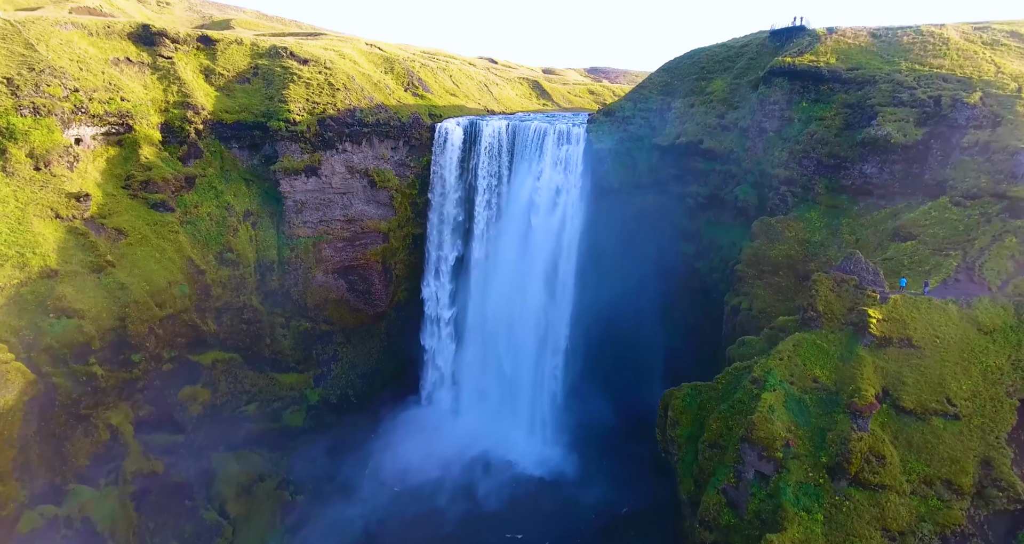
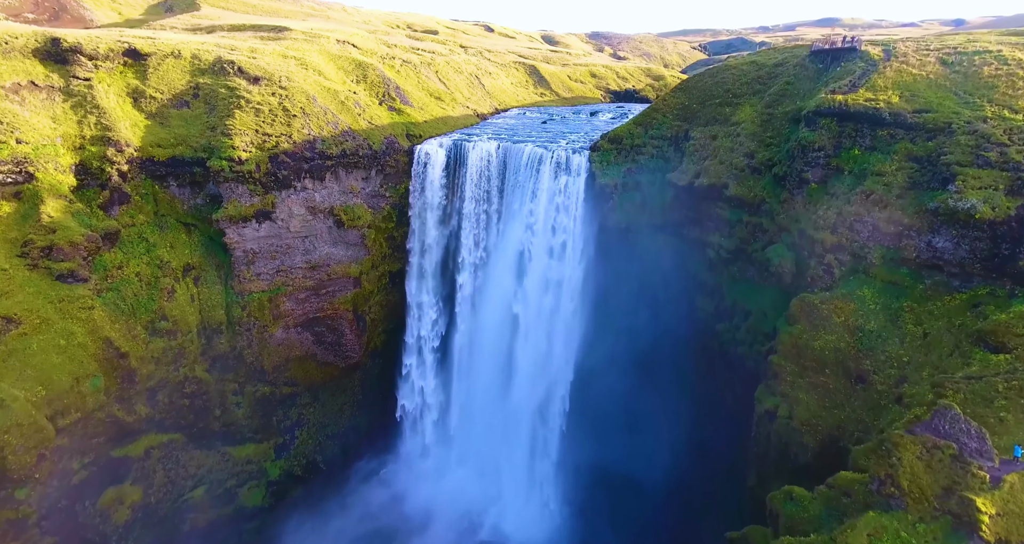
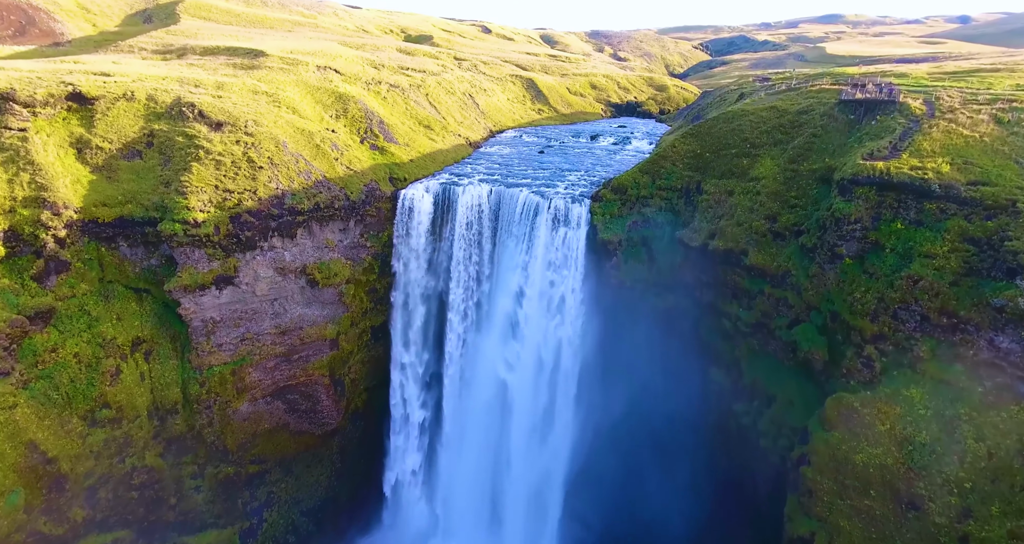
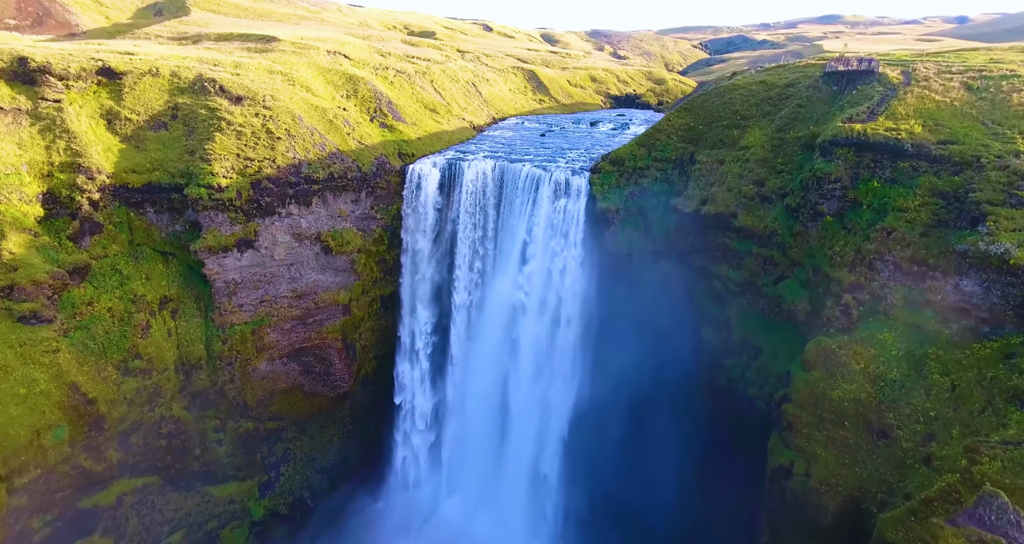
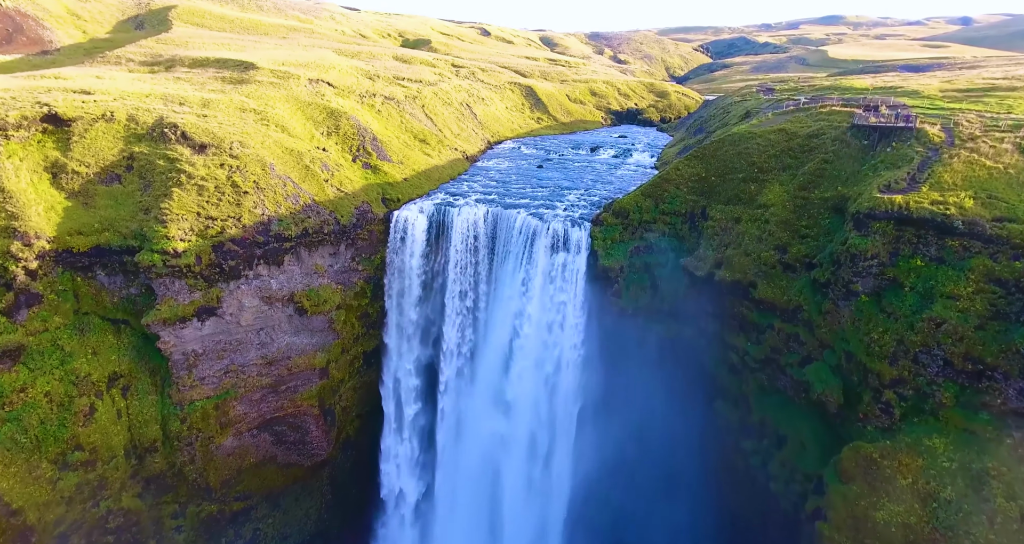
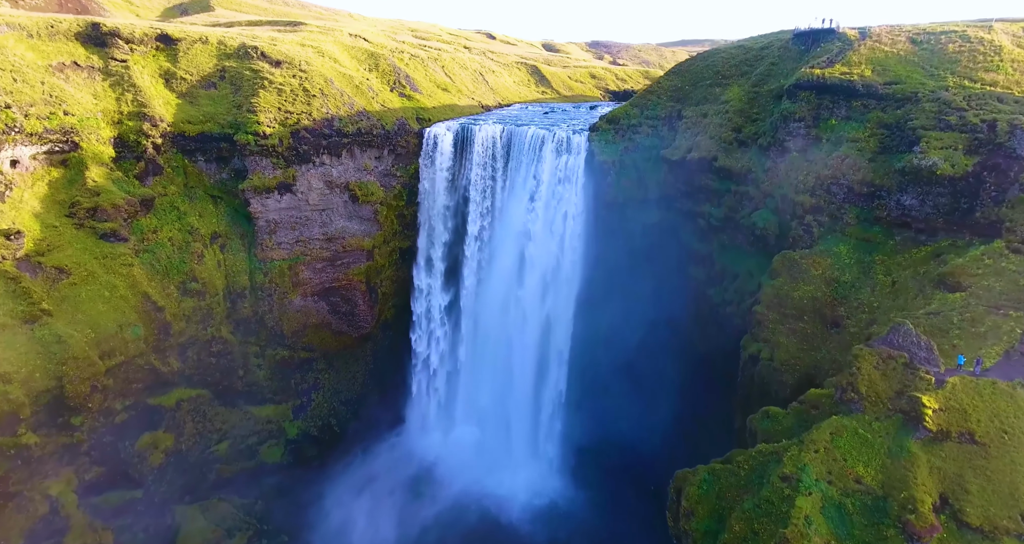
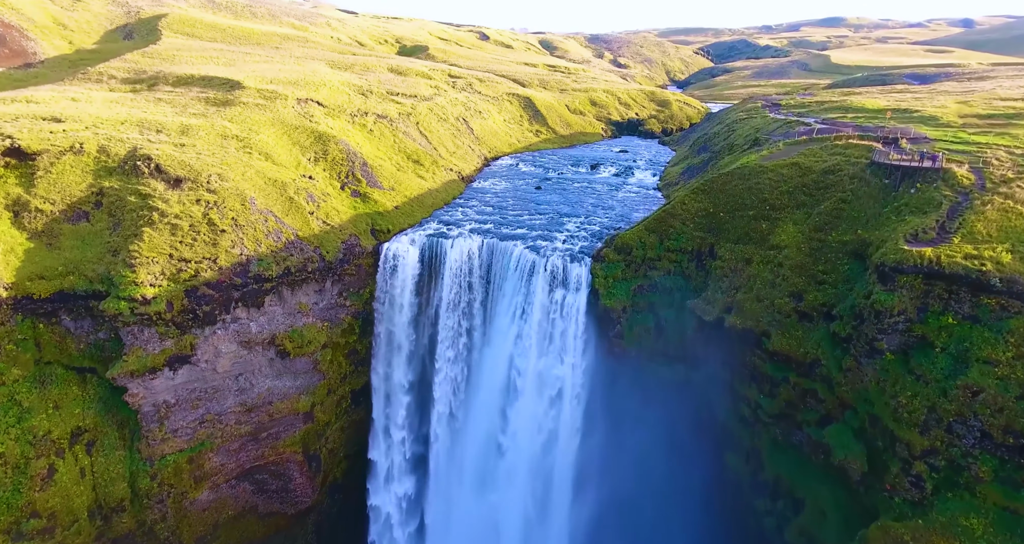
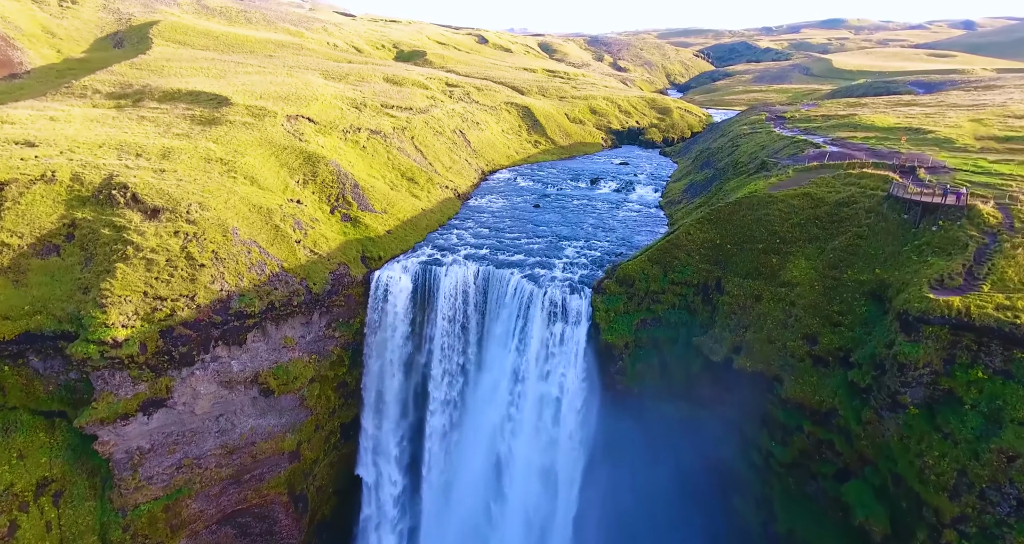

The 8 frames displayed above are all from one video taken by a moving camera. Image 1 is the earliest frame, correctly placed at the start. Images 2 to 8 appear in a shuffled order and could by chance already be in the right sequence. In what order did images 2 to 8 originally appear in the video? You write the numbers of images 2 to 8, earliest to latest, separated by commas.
6, 2, 4, 3, 5, 7, 8
